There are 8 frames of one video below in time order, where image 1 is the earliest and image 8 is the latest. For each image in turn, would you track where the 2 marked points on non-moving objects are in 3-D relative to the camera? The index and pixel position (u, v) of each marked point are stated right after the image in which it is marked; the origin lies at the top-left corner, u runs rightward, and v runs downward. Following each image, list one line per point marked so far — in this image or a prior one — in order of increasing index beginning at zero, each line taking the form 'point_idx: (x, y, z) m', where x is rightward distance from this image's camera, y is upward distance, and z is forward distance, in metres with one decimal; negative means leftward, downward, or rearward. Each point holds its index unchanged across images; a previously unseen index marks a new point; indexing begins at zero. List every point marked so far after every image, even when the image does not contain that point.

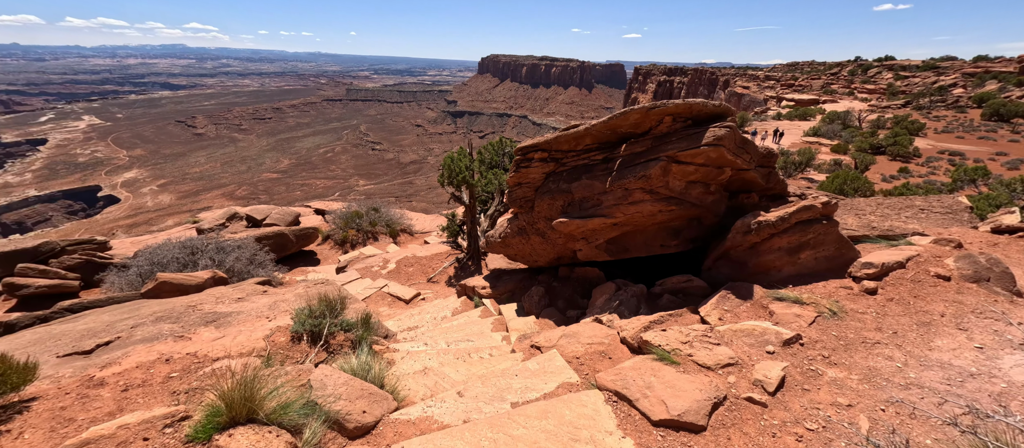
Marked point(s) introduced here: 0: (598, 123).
0: (+1.4, +1.6, +6.5) m
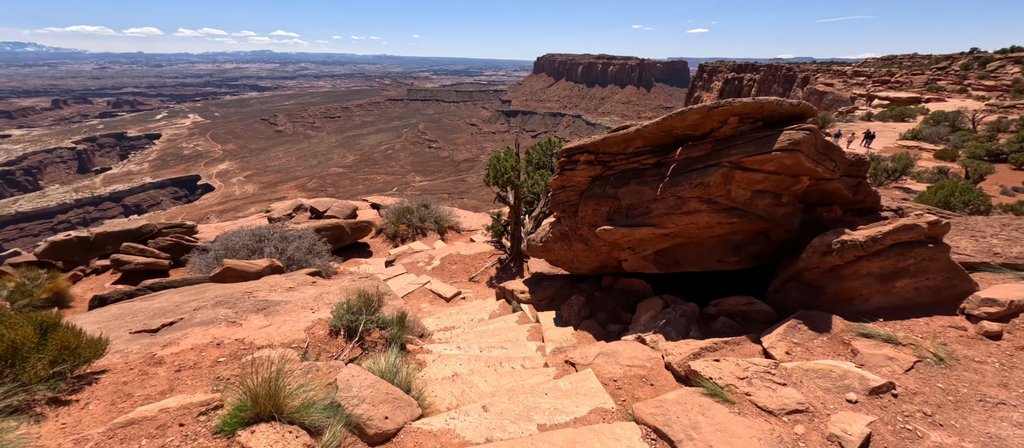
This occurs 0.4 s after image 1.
0: (+2.0, +1.5, +5.9) m
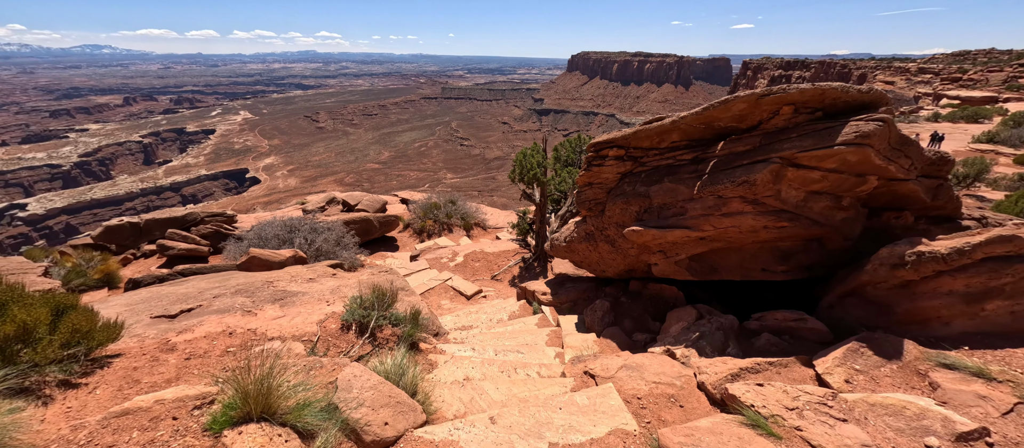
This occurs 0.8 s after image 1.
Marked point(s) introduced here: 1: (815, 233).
0: (+2.4, +1.5, +5.3) m
1: (+3.9, -0.1, +5.1) m
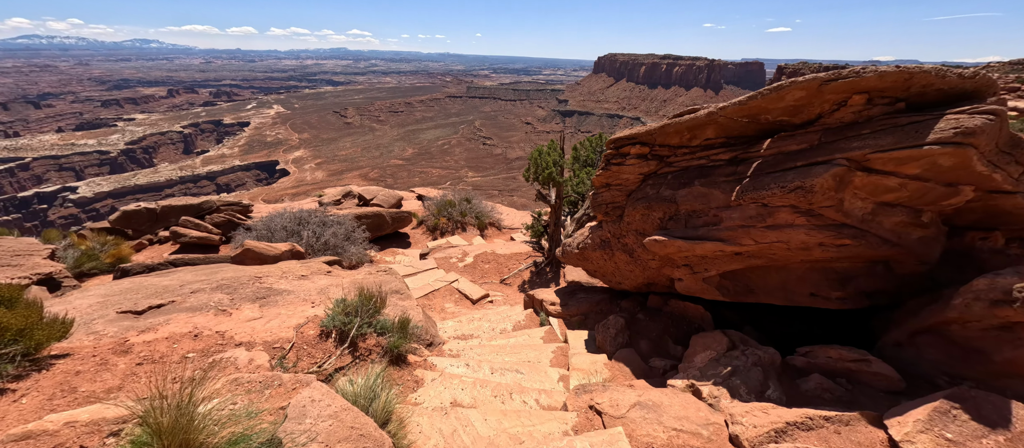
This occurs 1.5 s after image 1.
0: (+2.4, +1.3, +4.5) m
1: (+3.9, -0.3, +4.1) m
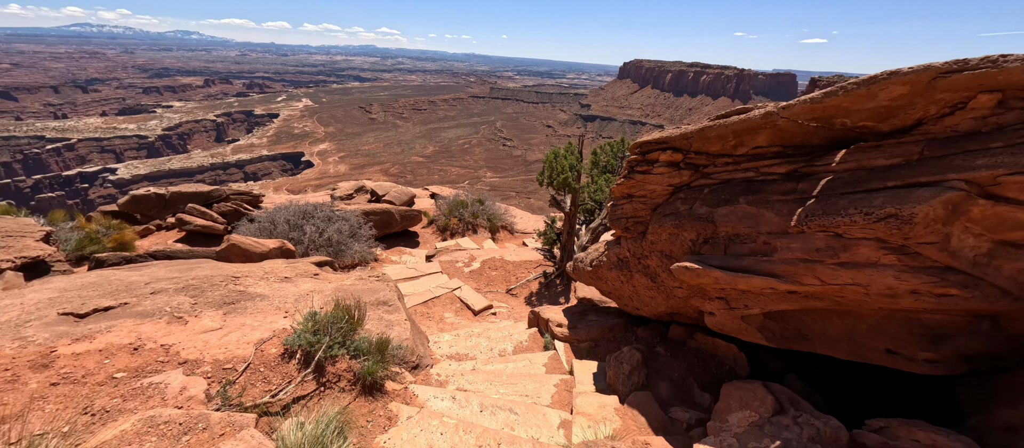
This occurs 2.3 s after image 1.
0: (+2.5, +1.0, +3.5) m
1: (+3.8, -0.7, +3.1) m
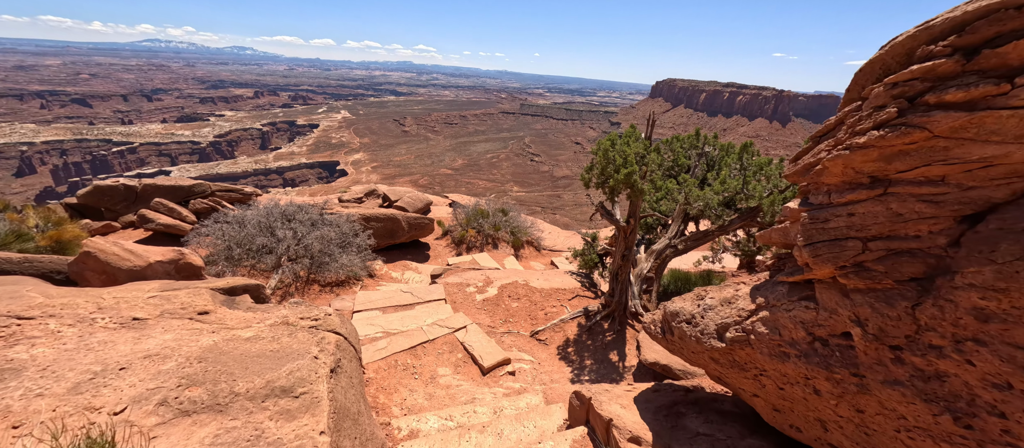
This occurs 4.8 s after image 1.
0: (+2.7, +0.9, -0.1) m
1: (+3.9, -0.8, -0.6) m
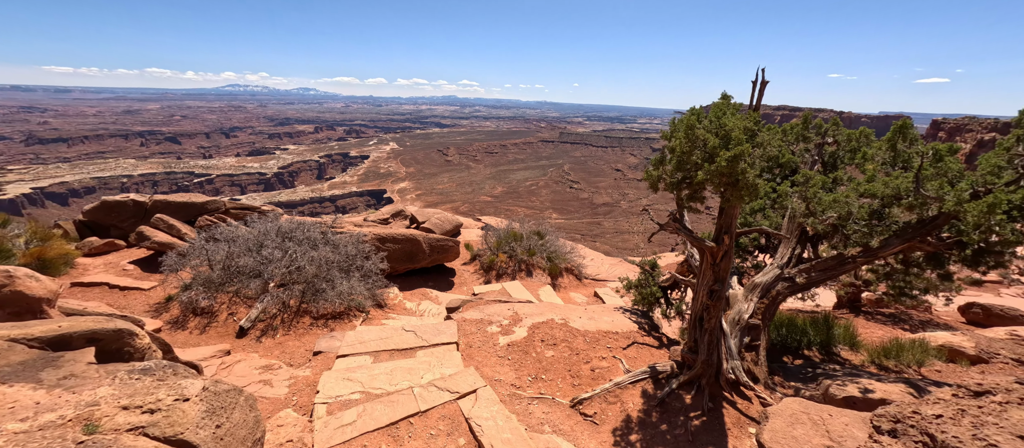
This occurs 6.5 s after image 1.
0: (+2.3, +1.2, -2.6) m
1: (+3.5, -0.5, -3.4) m
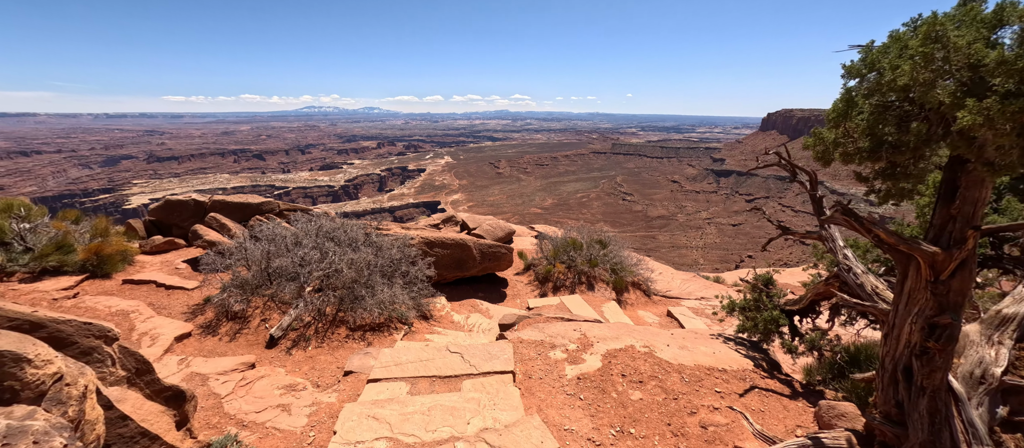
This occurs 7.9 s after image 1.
0: (+2.2, +1.5, -4.5) m
1: (+3.2, -0.2, -5.4) m
